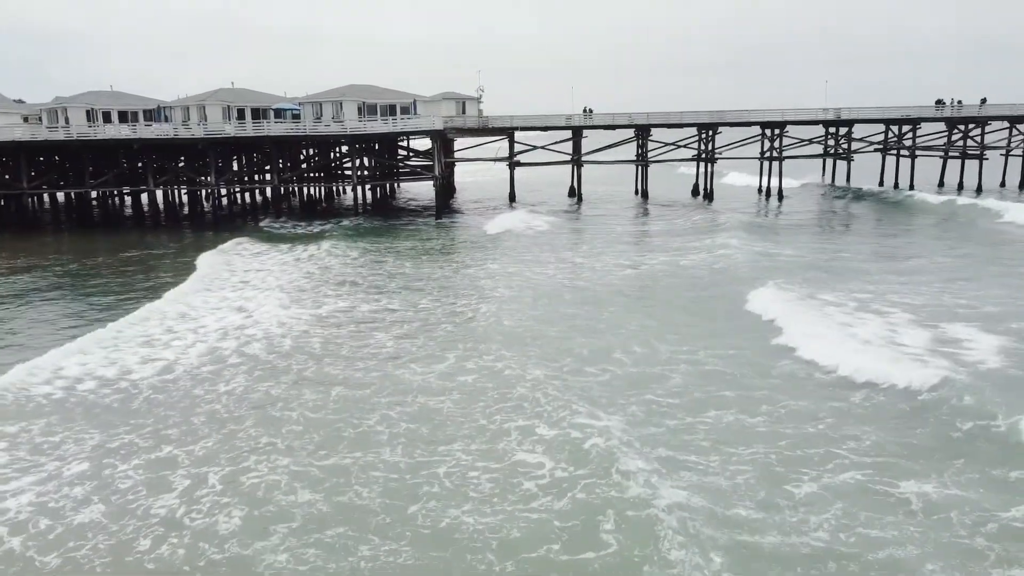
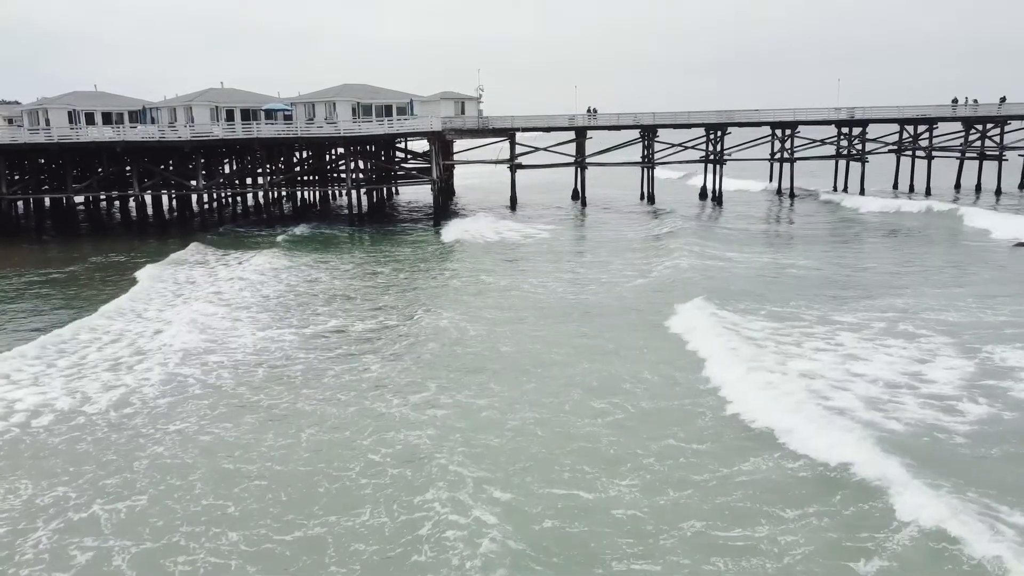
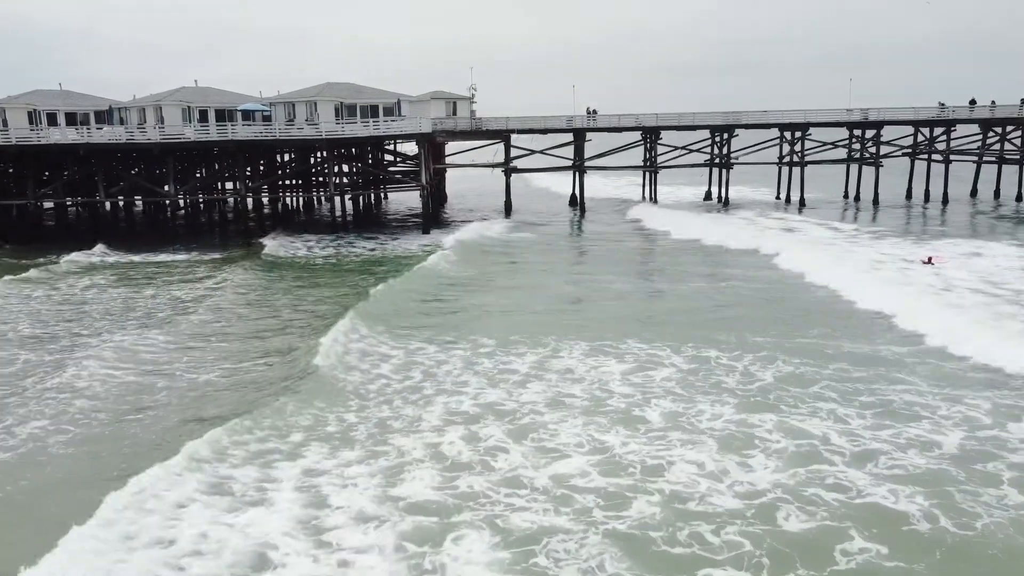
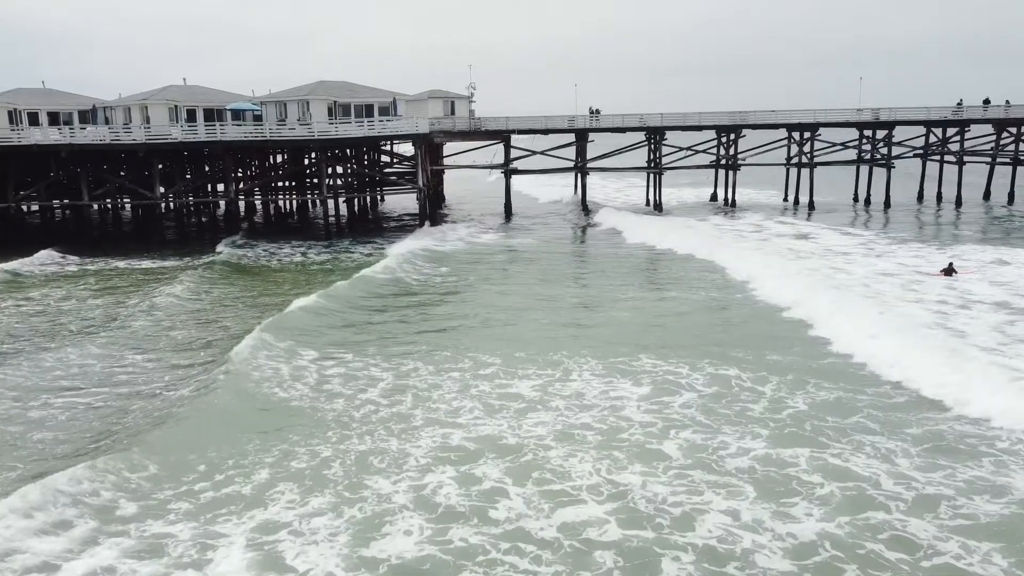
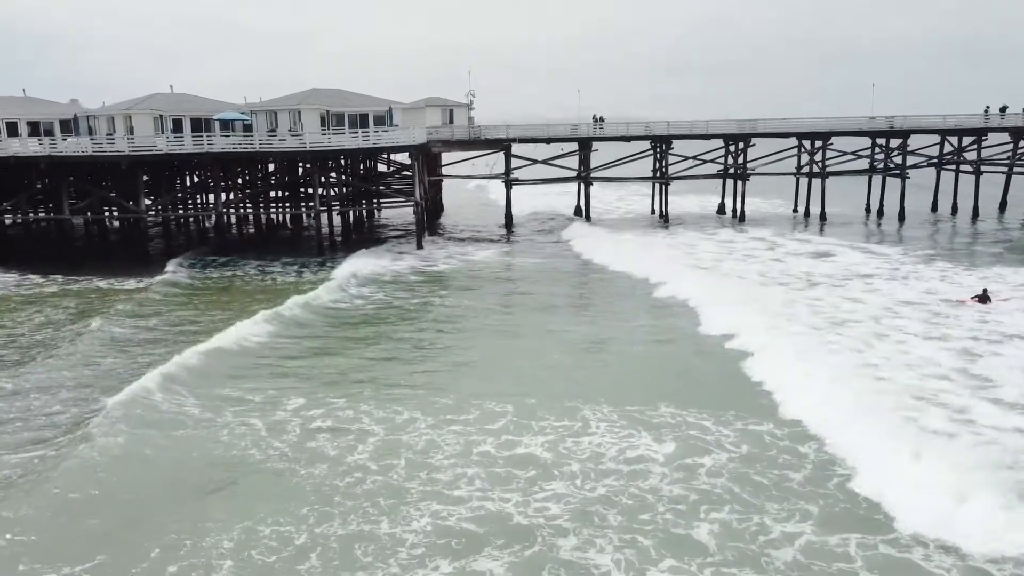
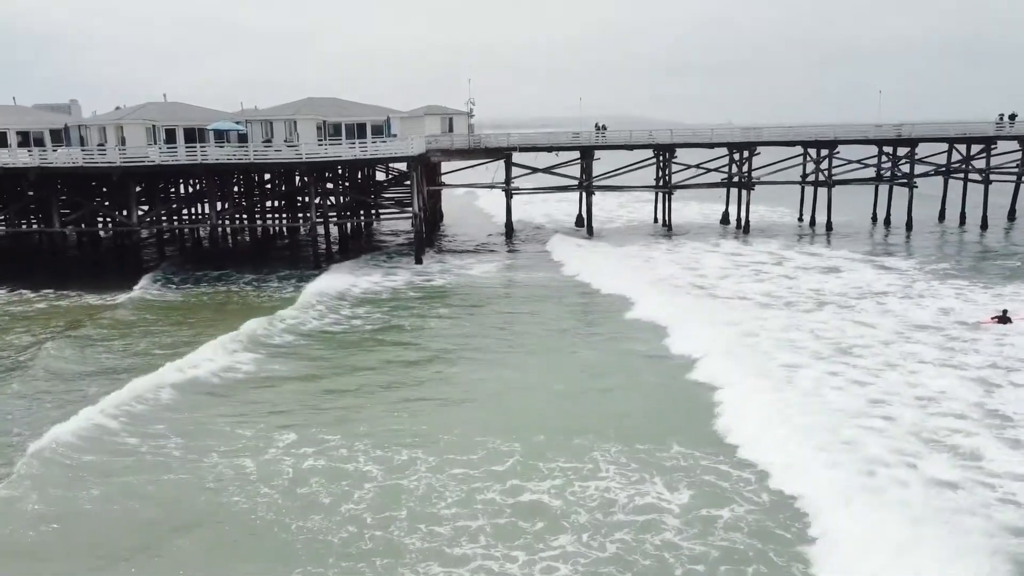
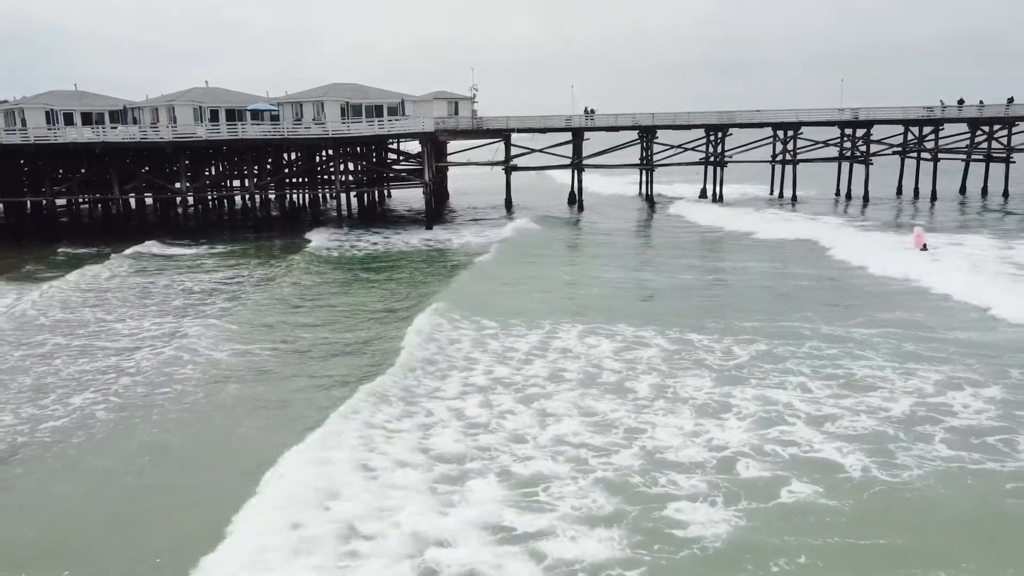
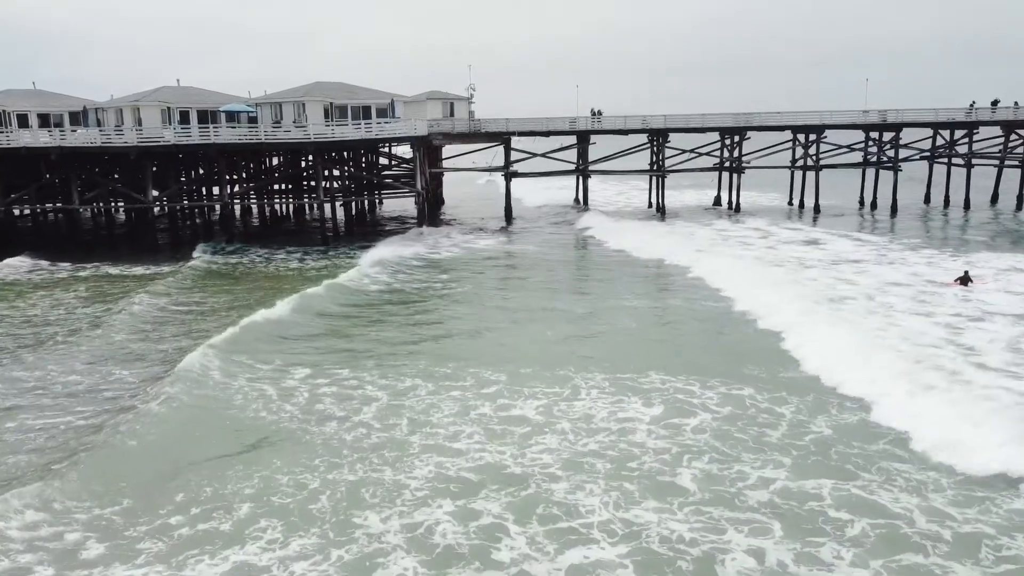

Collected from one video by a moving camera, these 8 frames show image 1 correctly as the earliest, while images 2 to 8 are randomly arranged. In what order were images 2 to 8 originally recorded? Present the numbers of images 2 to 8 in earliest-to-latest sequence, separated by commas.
2, 7, 3, 4, 8, 5, 6
